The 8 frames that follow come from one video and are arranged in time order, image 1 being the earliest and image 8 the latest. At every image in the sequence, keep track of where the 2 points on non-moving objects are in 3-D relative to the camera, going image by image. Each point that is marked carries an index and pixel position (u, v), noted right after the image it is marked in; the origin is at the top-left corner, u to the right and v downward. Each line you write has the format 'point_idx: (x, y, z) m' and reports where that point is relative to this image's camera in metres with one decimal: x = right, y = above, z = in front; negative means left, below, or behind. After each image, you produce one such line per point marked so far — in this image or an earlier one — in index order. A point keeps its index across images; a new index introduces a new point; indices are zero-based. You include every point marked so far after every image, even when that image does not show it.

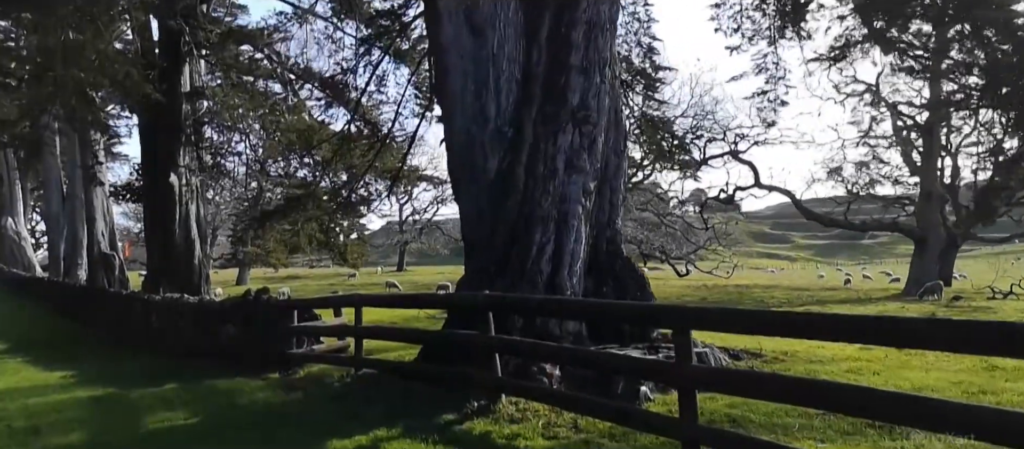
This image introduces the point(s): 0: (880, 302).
0: (+8.3, -1.7, +16.7) m
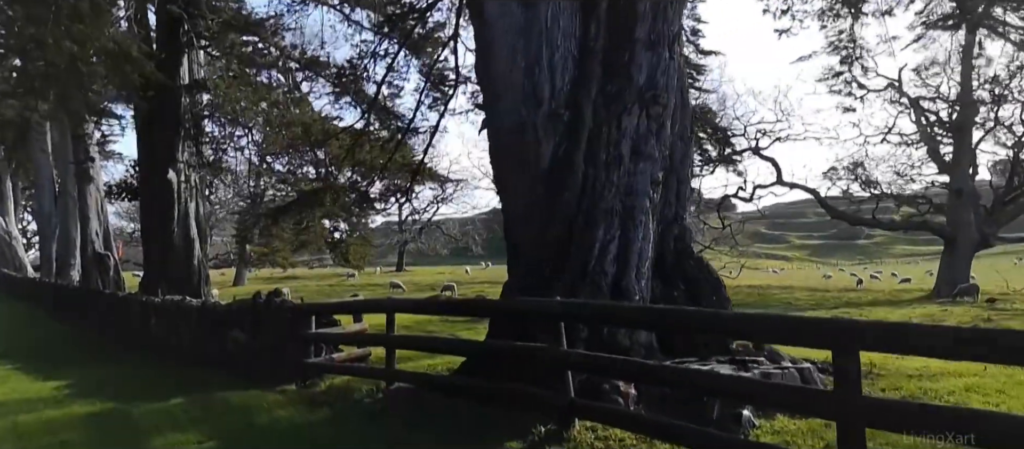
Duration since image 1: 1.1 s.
0: (+8.6, -1.7, +16.0) m
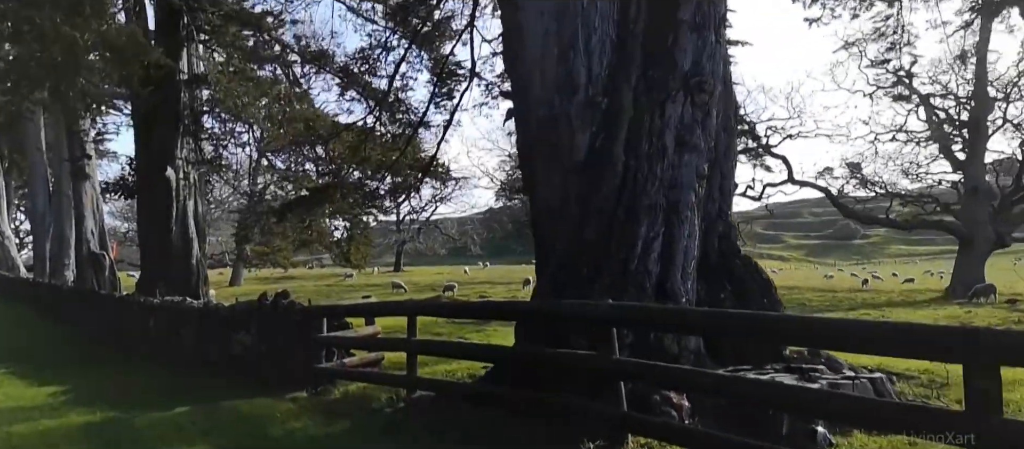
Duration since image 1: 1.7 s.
0: (+8.8, -1.7, +15.6) m
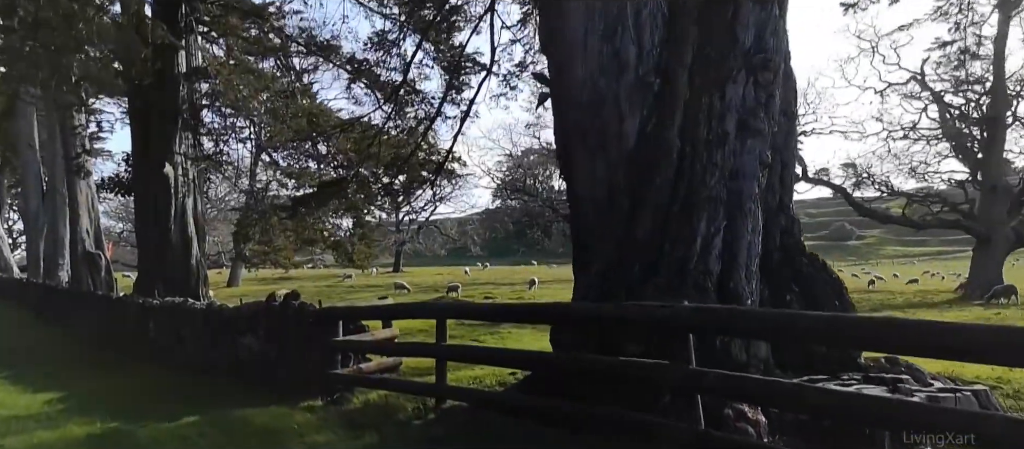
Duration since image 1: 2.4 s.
0: (+9.0, -1.7, +15.2) m
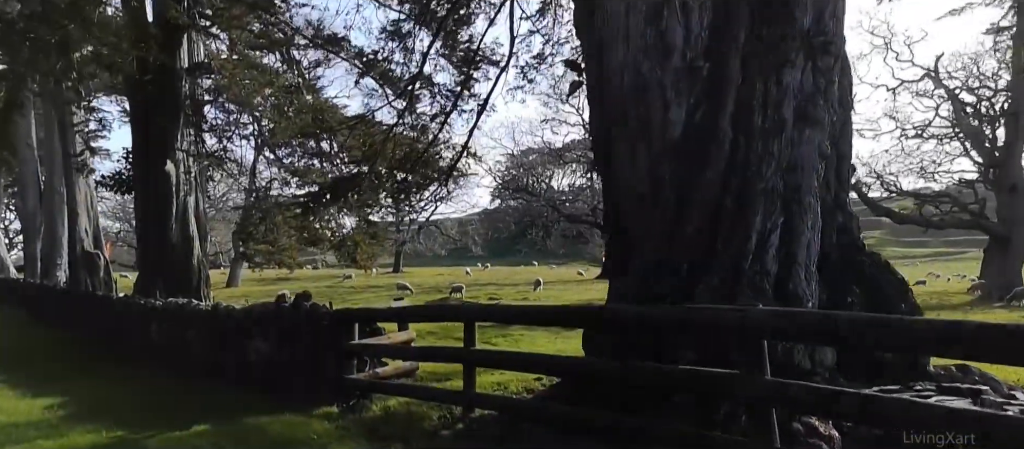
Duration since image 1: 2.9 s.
0: (+9.2, -1.7, +14.9) m
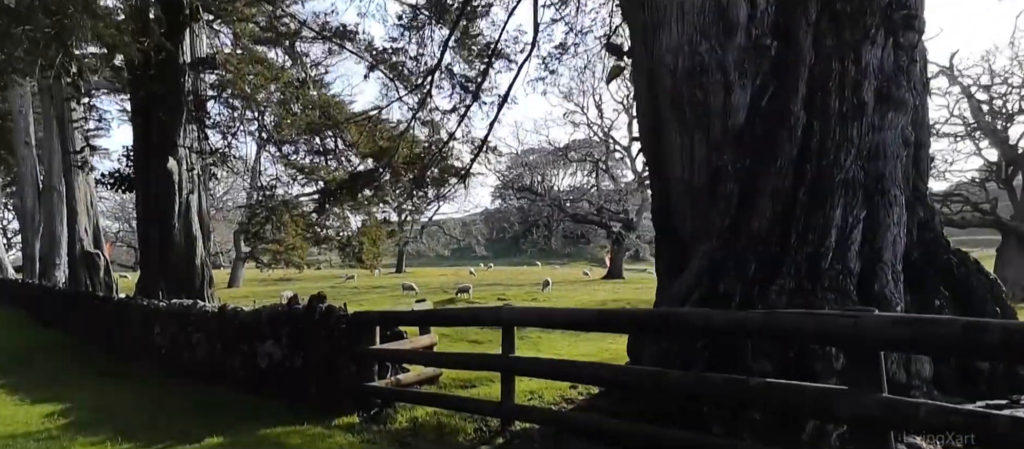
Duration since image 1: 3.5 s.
0: (+9.5, -1.6, +14.5) m
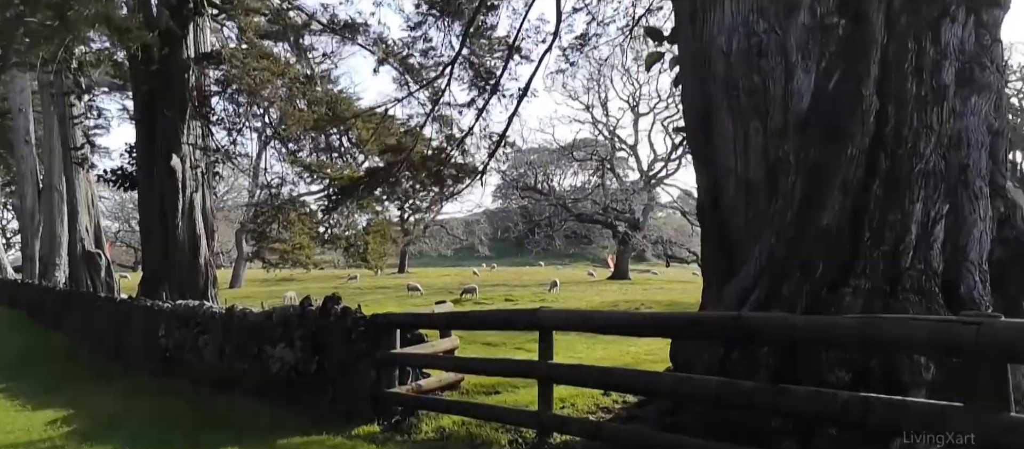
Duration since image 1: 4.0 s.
0: (+9.7, -1.6, +14.2) m
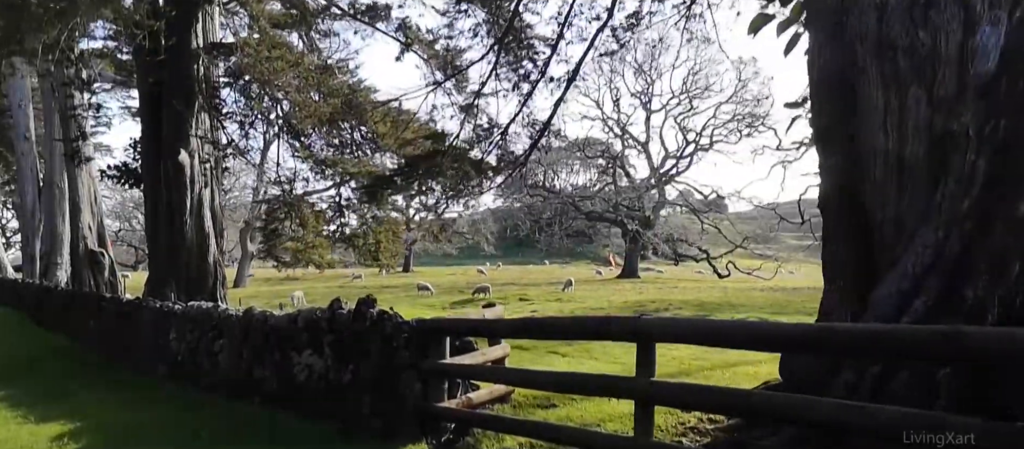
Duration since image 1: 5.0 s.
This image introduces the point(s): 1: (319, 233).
0: (+10.1, -1.6, +13.5) m
1: (-3.7, -0.2, +14.9) m
